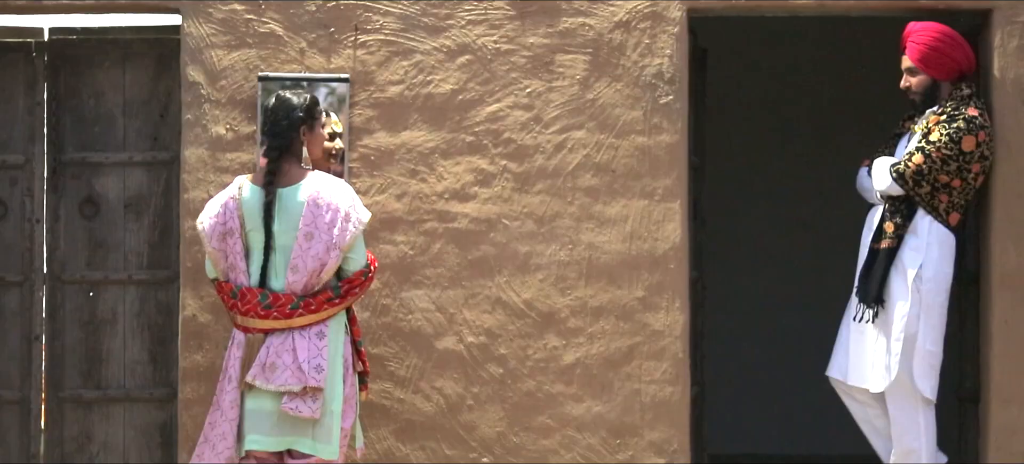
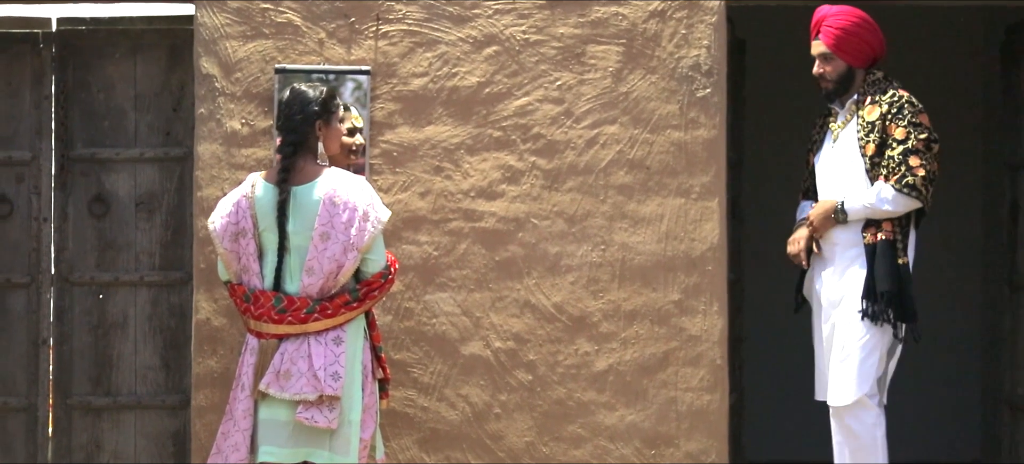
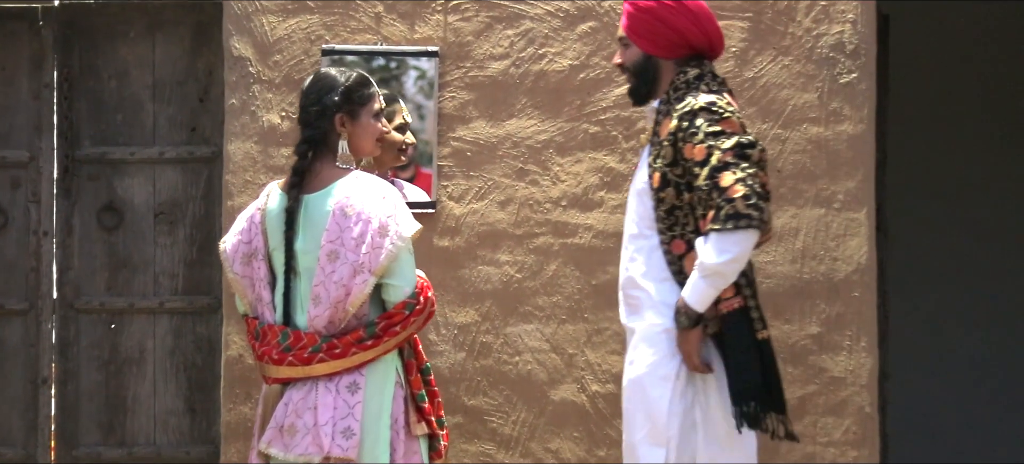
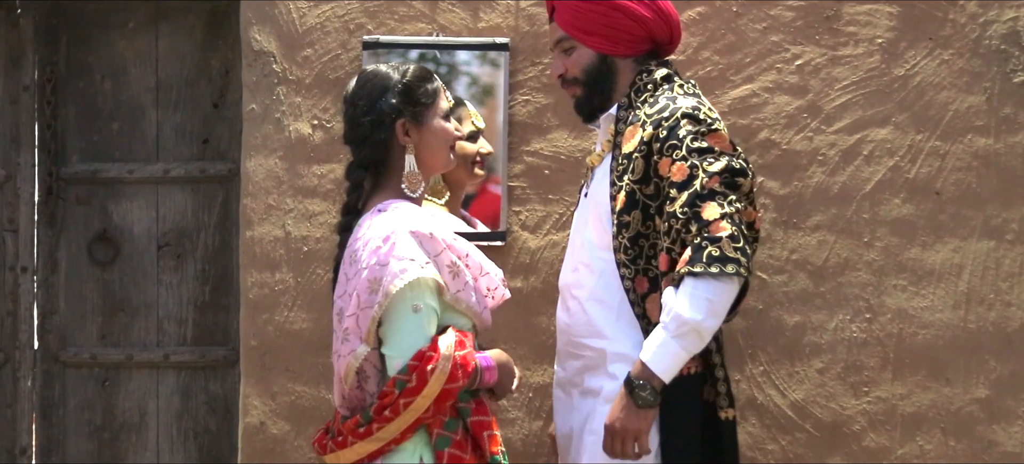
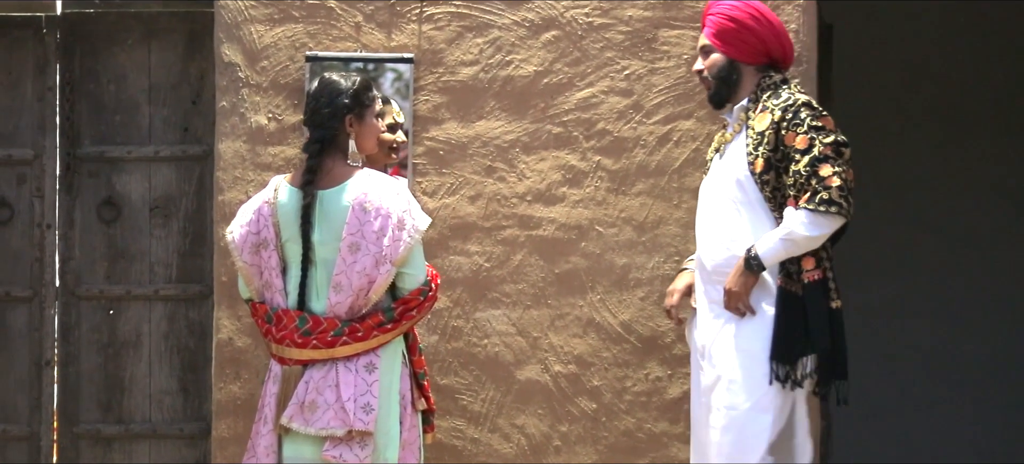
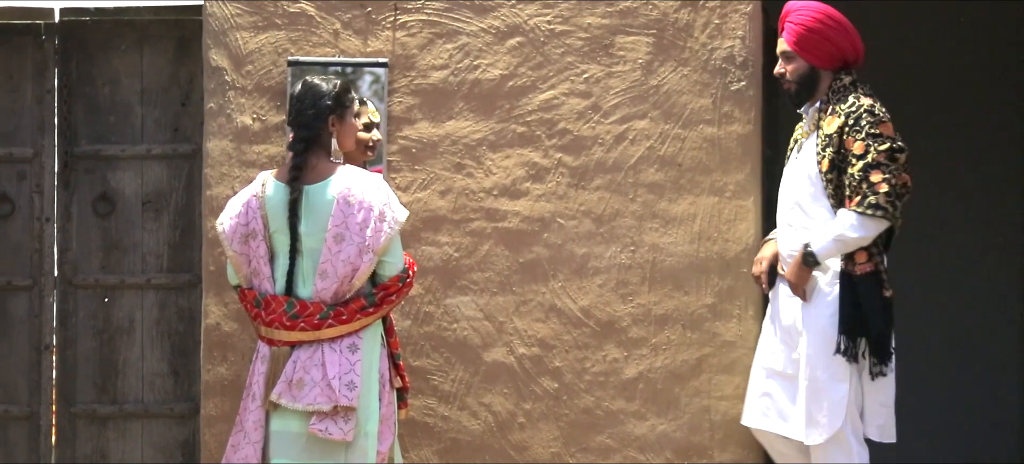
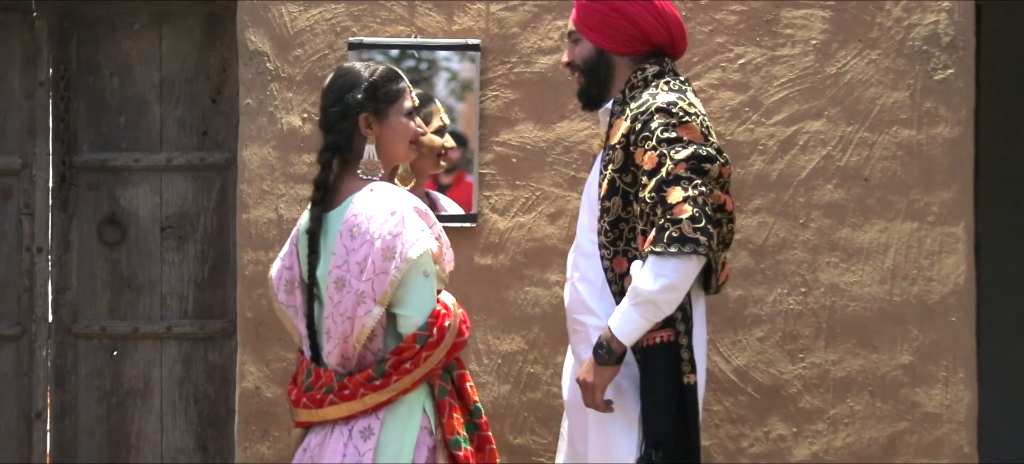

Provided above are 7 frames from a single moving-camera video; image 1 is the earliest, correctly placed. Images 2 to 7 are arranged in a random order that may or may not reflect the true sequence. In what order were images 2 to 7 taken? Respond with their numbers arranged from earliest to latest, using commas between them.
2, 6, 5, 3, 7, 4
